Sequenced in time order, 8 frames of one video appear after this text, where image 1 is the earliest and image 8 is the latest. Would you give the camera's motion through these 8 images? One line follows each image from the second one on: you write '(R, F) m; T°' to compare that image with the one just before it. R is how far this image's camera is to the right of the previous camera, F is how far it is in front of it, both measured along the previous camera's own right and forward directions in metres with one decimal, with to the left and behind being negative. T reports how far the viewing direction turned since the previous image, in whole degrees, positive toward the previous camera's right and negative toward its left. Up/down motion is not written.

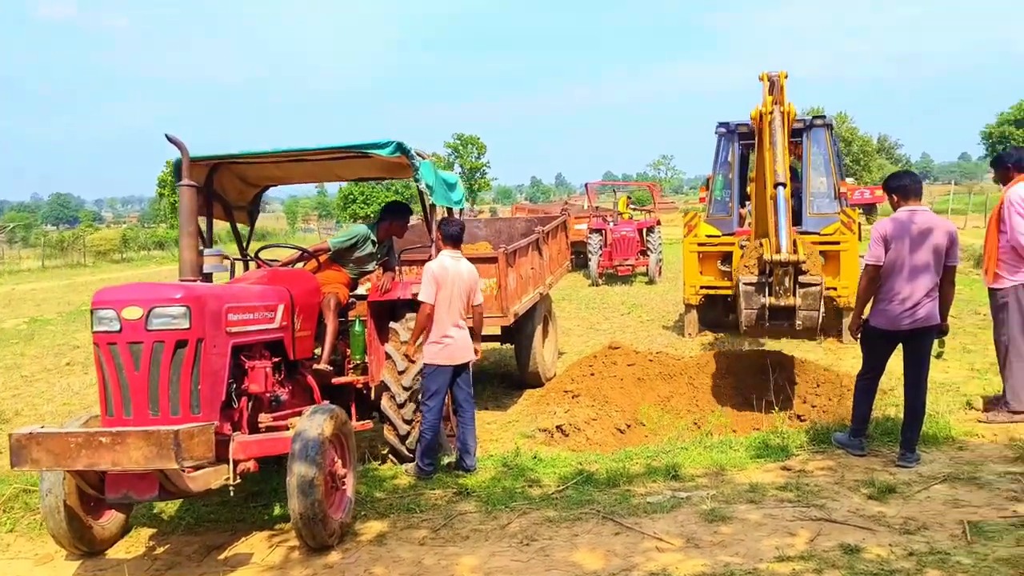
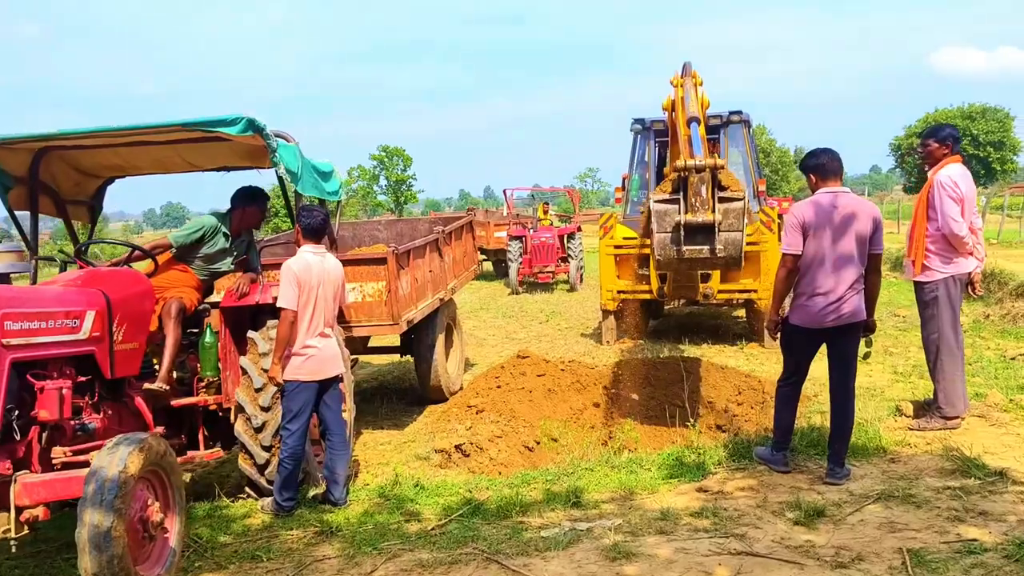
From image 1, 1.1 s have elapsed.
(+0.3, +0.7) m; +5°
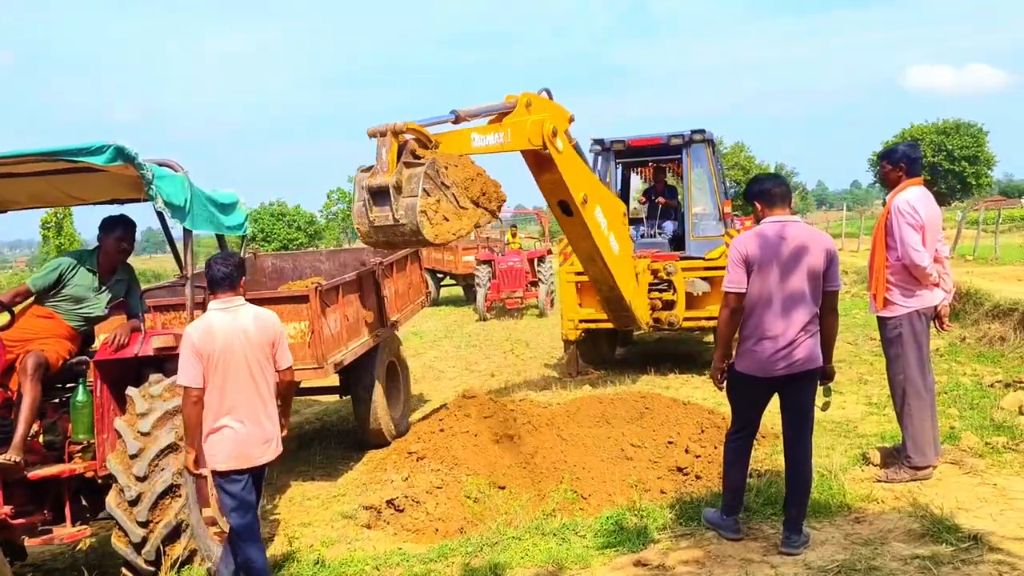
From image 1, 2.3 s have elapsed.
(+0.3, +0.5) m; +1°
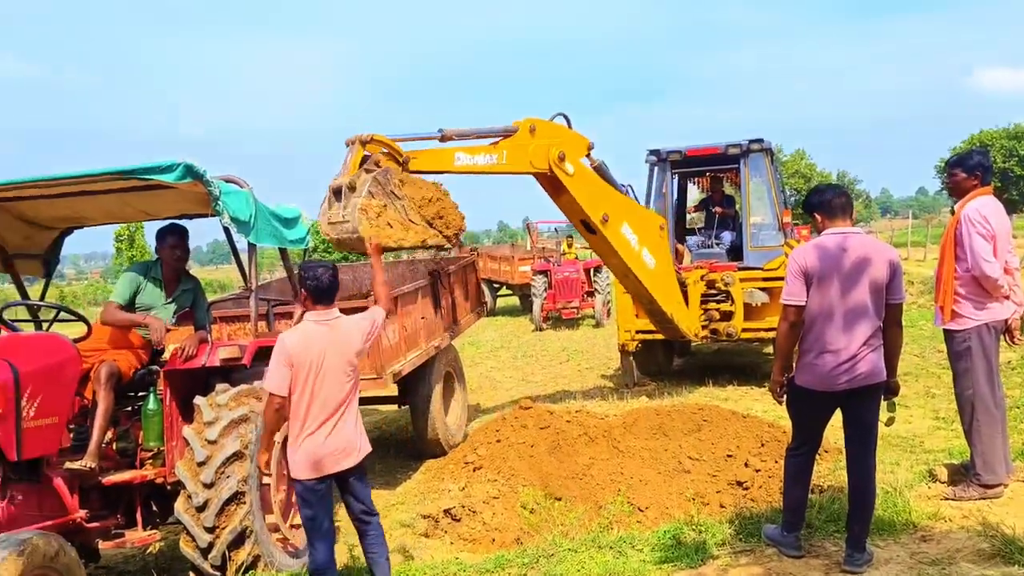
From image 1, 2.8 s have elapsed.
(0.0, 0.0) m; -4°
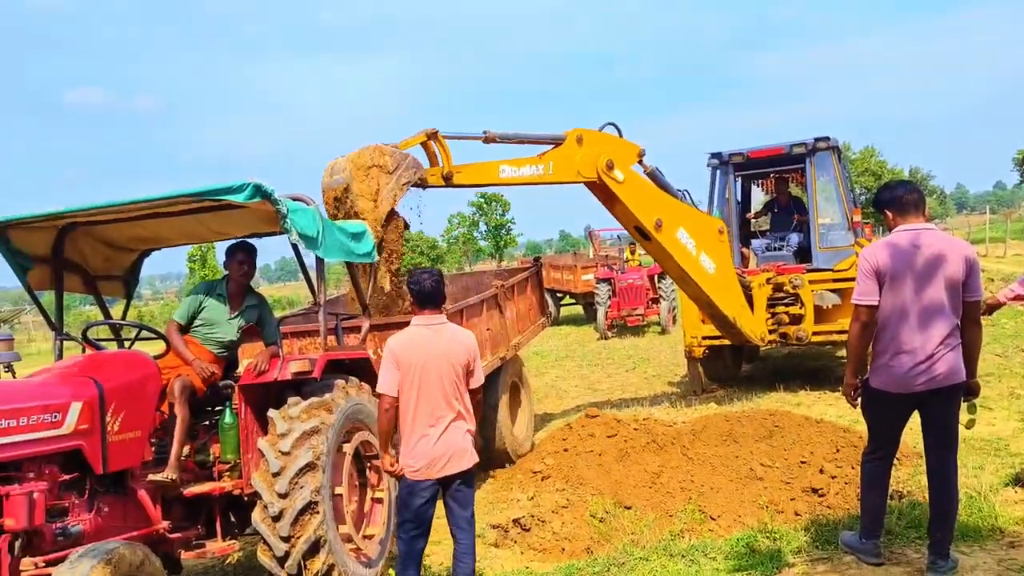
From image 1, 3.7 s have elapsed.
(0.0, 0.0) m; -4°
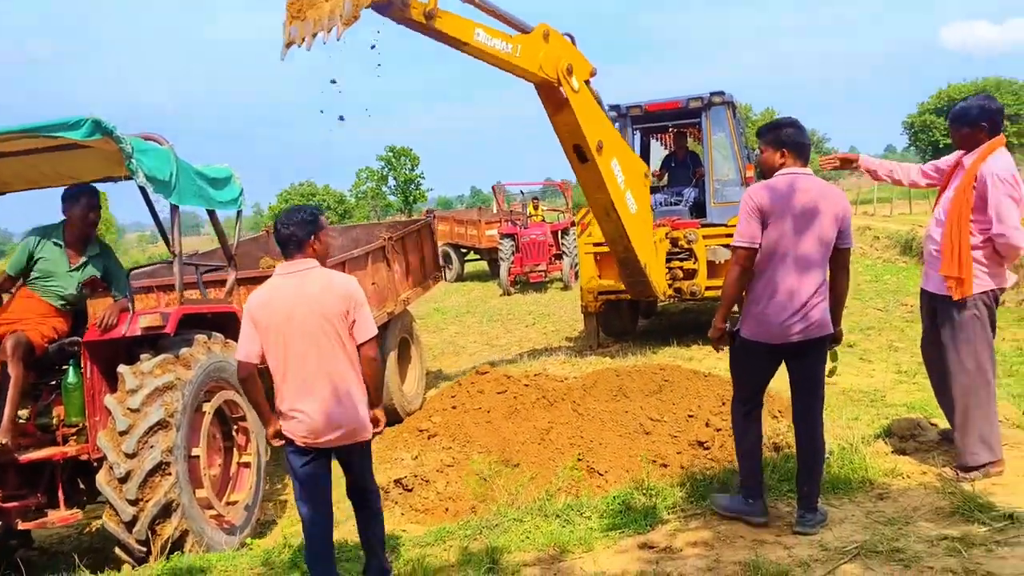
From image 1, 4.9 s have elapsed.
(+0.2, +0.2) m; +6°
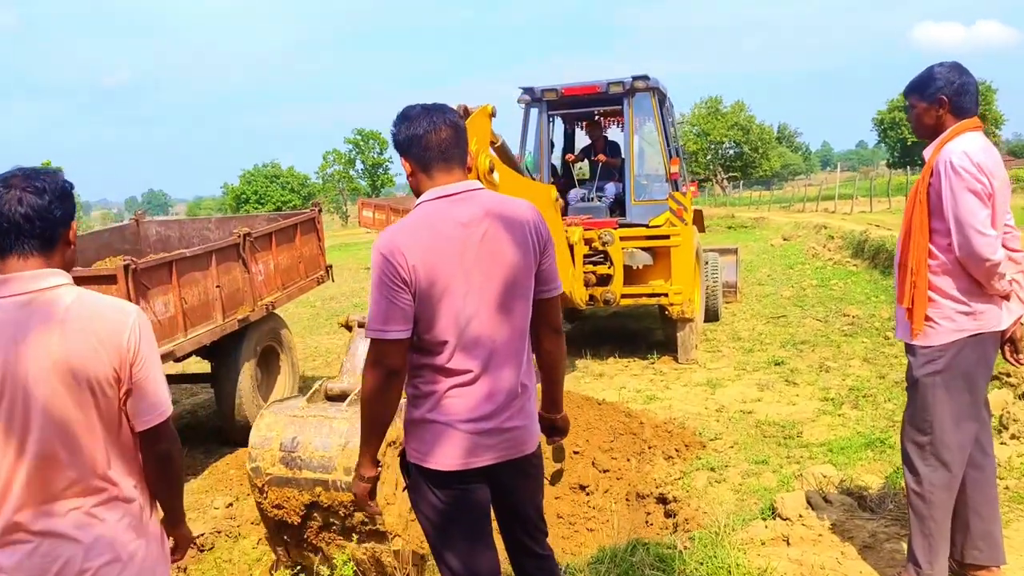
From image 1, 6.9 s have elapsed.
(+0.8, +1.0) m; +2°
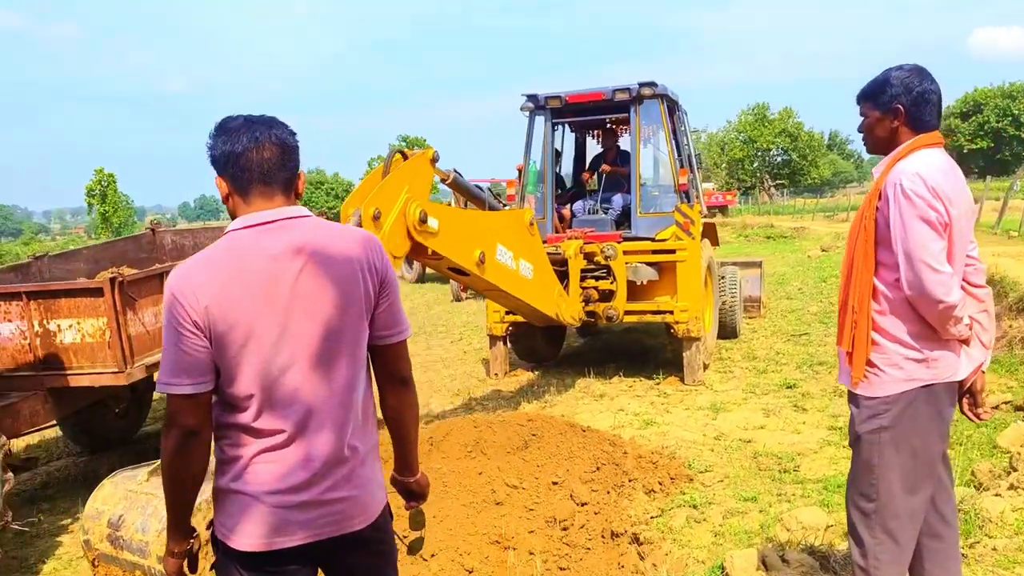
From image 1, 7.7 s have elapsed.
(+0.4, +0.3) m; -3°
